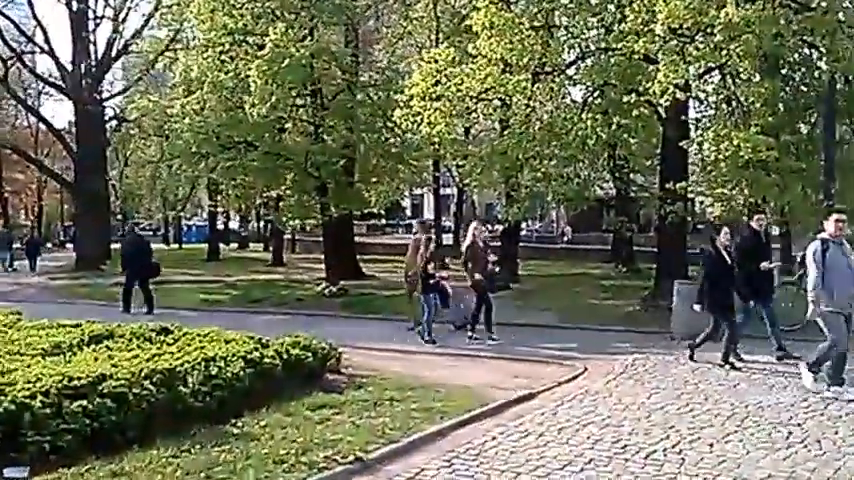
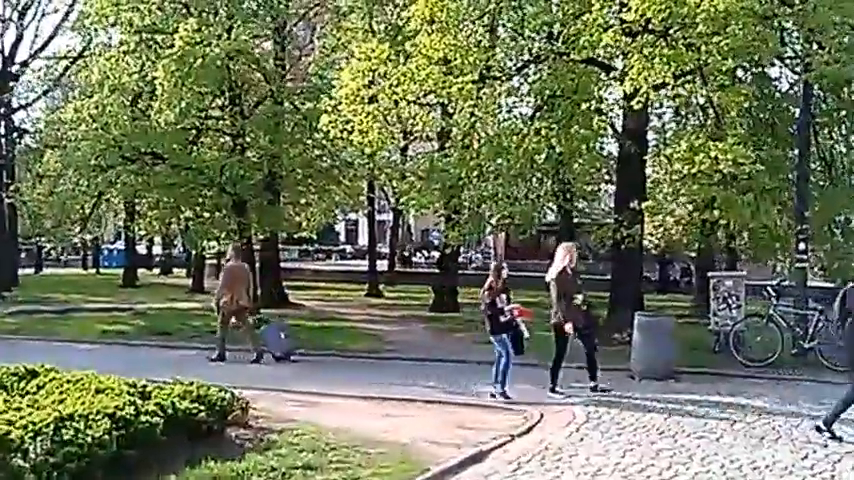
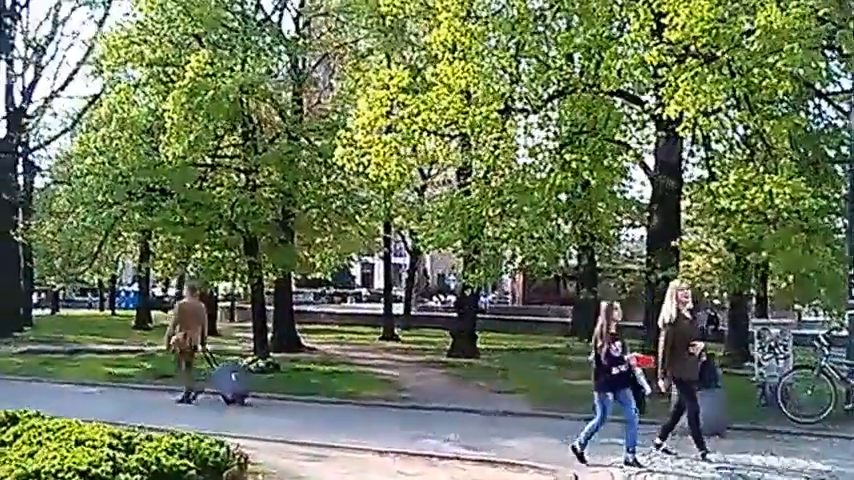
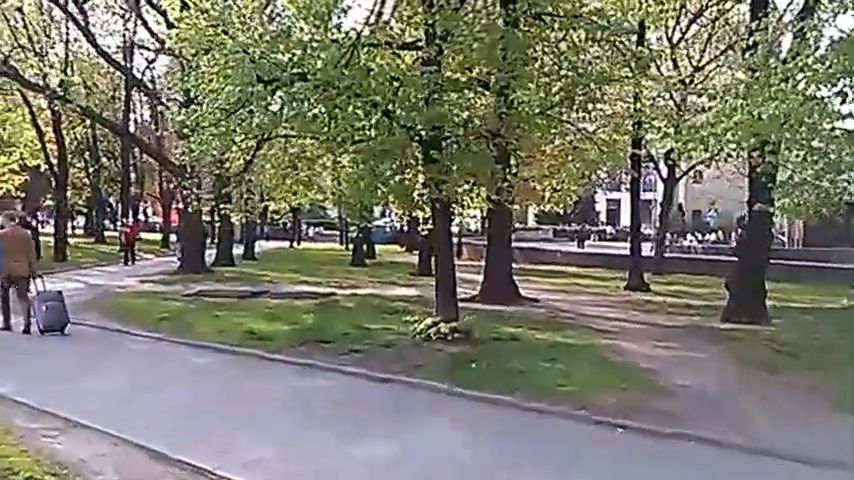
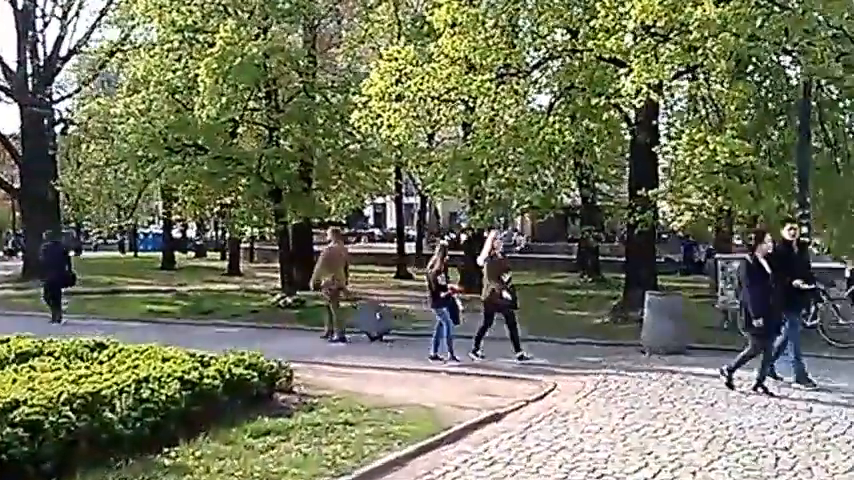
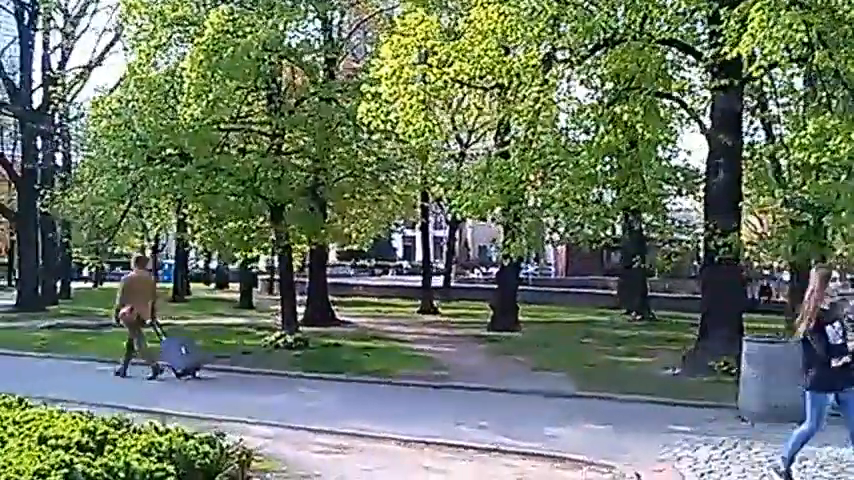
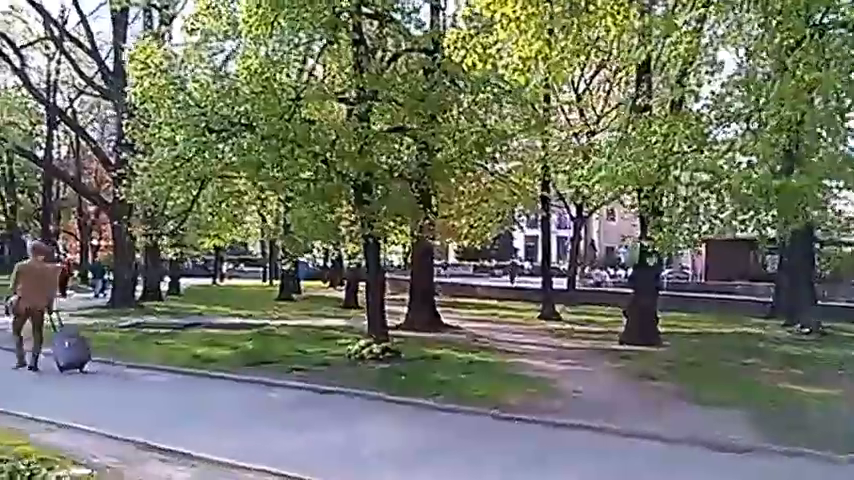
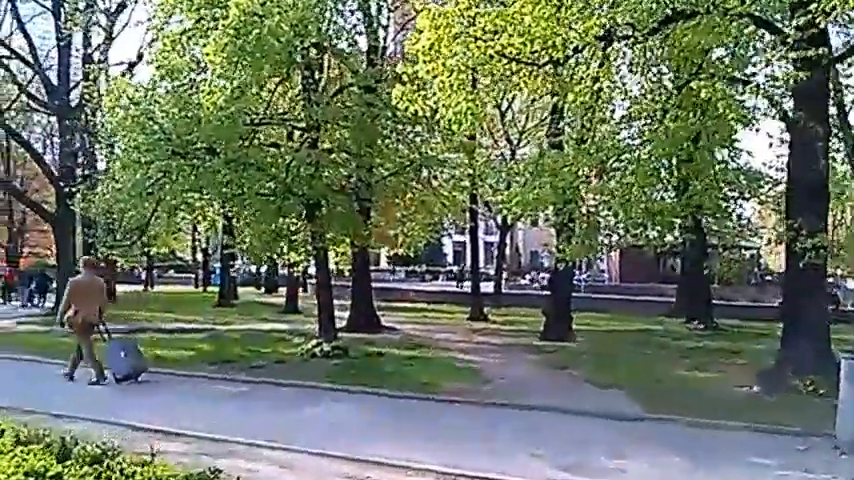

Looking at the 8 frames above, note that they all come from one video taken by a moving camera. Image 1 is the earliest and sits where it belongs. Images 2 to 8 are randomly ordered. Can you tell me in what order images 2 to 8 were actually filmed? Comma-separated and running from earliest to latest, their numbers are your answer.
5, 2, 3, 6, 8, 7, 4
